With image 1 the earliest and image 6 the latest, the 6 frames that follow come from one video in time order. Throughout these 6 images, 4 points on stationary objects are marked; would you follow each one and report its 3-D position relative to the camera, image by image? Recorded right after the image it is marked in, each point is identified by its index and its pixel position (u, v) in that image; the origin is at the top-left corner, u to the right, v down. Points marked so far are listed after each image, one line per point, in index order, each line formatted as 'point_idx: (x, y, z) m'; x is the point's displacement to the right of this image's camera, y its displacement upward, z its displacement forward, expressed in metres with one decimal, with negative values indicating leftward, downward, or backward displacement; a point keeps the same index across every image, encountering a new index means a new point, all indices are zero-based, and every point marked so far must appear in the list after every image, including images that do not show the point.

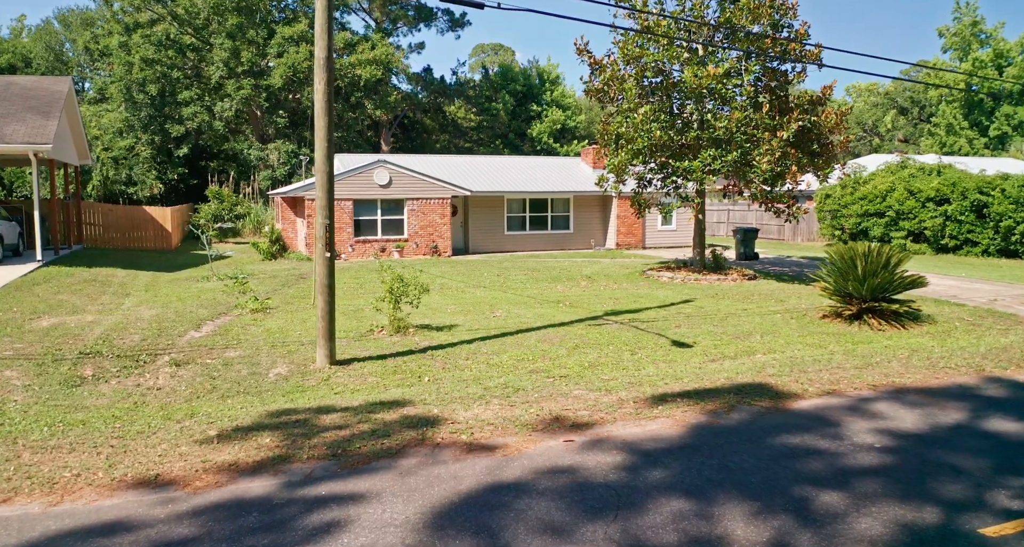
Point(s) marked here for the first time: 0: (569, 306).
0: (+1.1, -0.7, +13.6) m
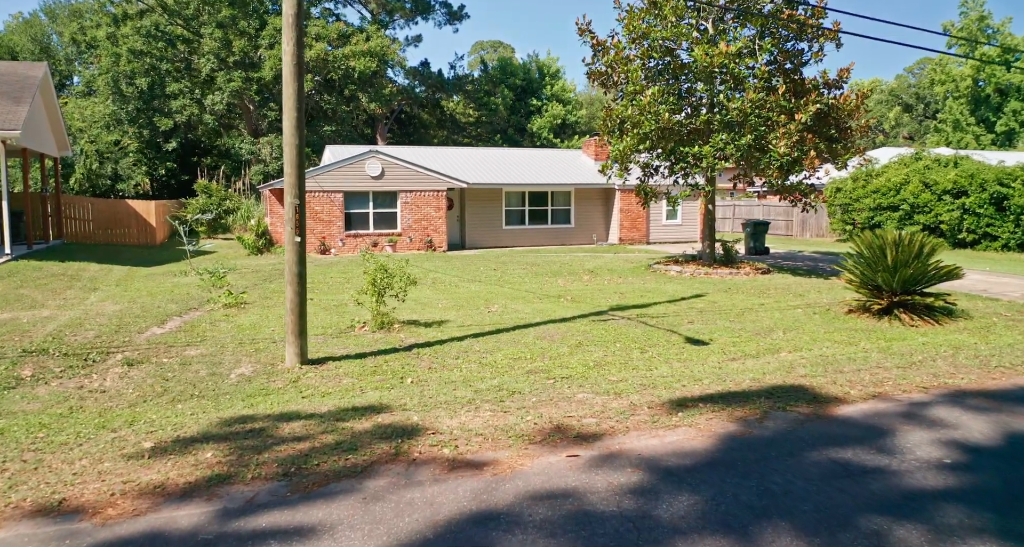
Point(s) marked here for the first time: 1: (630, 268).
0: (+1.1, -0.5, +12.5) m
1: (+3.0, +0.1, +17.1) m
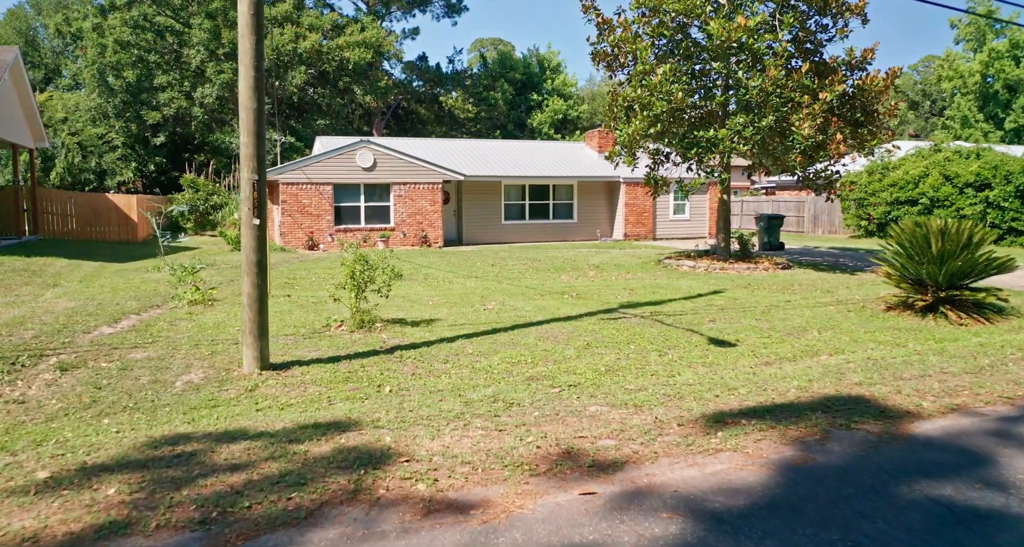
0: (+1.1, -0.4, +11.3) m
1: (+3.0, +0.2, +15.9) m
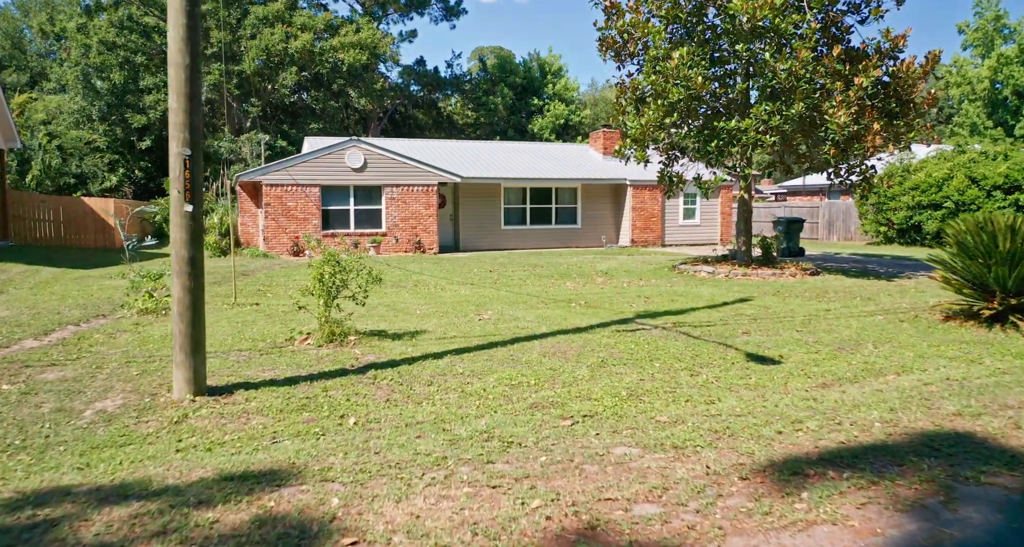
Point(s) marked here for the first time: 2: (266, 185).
0: (+1.1, -0.5, +9.9) m
1: (+3.0, +0.1, +14.5) m
2: (-6.9, +2.5, +18.7) m
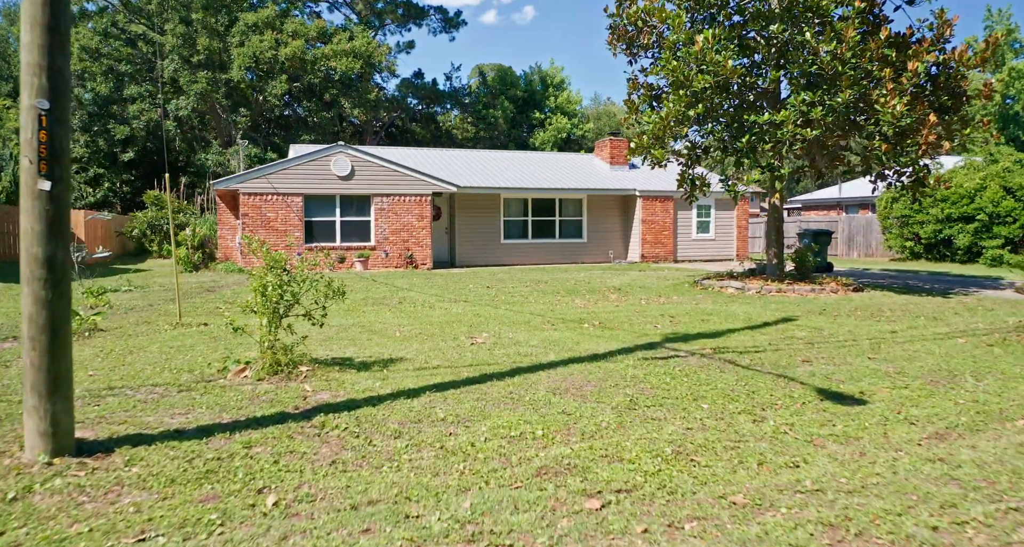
0: (+1.1, -0.6, +8.2) m
1: (+3.0, -0.2, +12.8) m
2: (-6.9, +2.0, +17.1) m
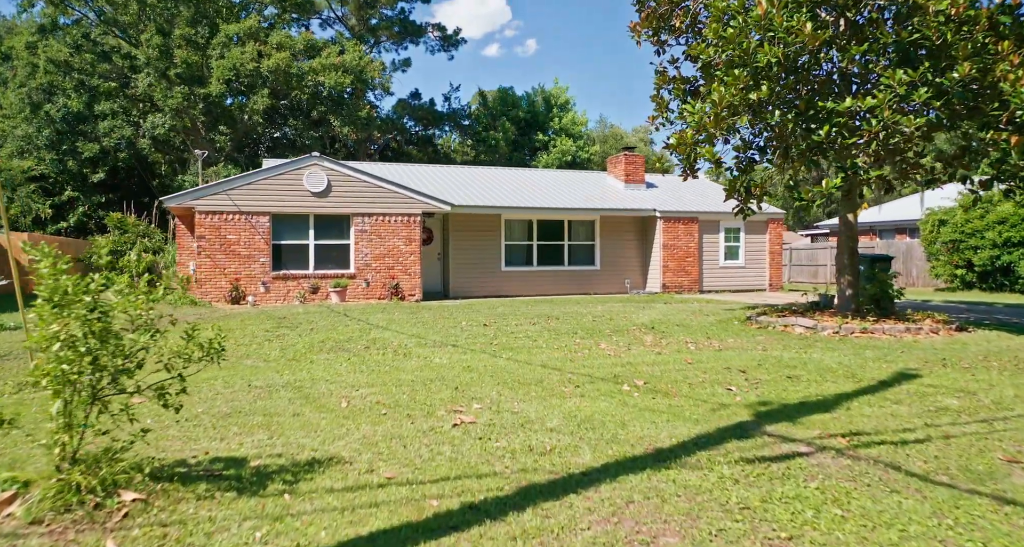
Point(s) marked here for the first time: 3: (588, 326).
0: (+1.1, -1.0, +5.6) m
1: (+3.1, -0.7, +10.2) m
2: (-6.8, +1.3, +14.6) m
3: (+1.1, -0.8, +10.3) m
